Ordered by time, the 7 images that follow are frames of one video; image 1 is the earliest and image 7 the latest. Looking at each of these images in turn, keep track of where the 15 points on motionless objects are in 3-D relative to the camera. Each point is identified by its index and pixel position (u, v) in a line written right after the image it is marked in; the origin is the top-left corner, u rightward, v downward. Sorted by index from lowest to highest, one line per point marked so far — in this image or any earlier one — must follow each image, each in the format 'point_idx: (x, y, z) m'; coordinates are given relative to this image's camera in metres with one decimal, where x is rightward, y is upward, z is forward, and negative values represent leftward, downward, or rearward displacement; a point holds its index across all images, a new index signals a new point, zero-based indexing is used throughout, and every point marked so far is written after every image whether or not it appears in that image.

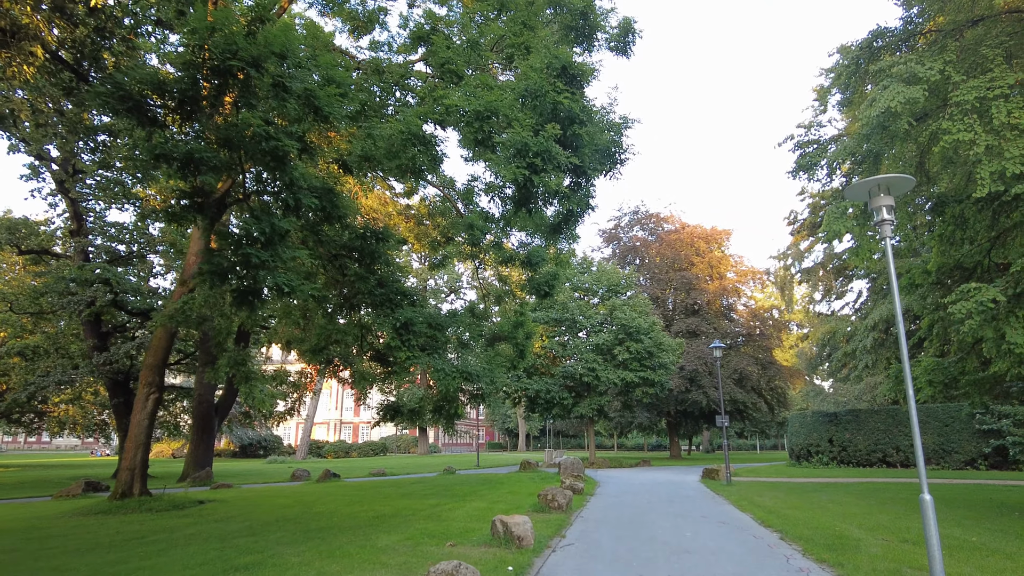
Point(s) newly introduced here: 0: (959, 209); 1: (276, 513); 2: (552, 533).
0: (+8.4, +1.5, +11.1) m
1: (-5.0, -4.8, +12.5) m
2: (+0.7, -4.0, +9.5) m
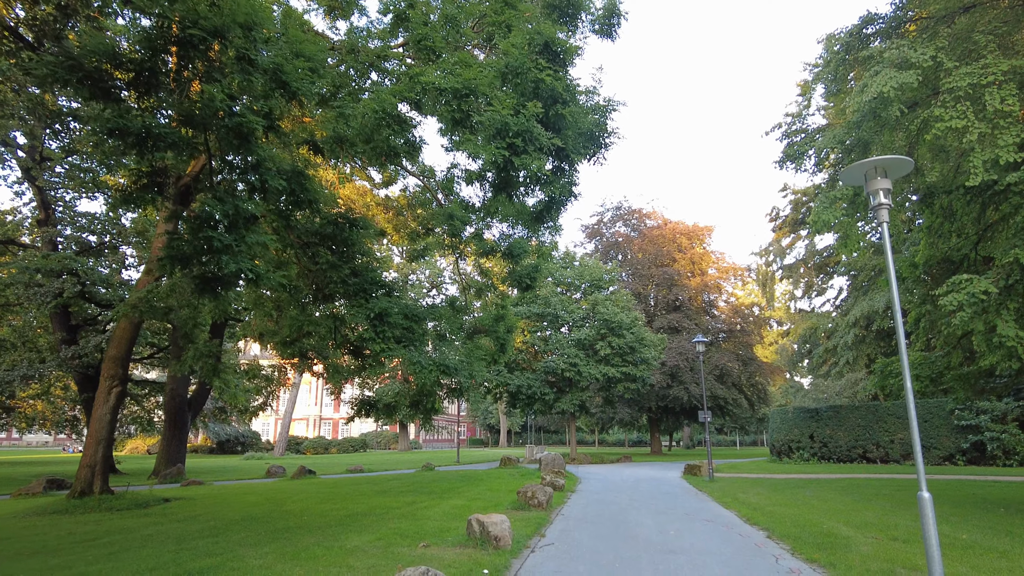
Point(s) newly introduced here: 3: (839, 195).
0: (+8.0, +1.6, +10.9) m
1: (-5.5, -4.5, +11.9) m
2: (+0.3, -3.8, +9.1) m
3: (+5.8, +1.7, +10.4) m
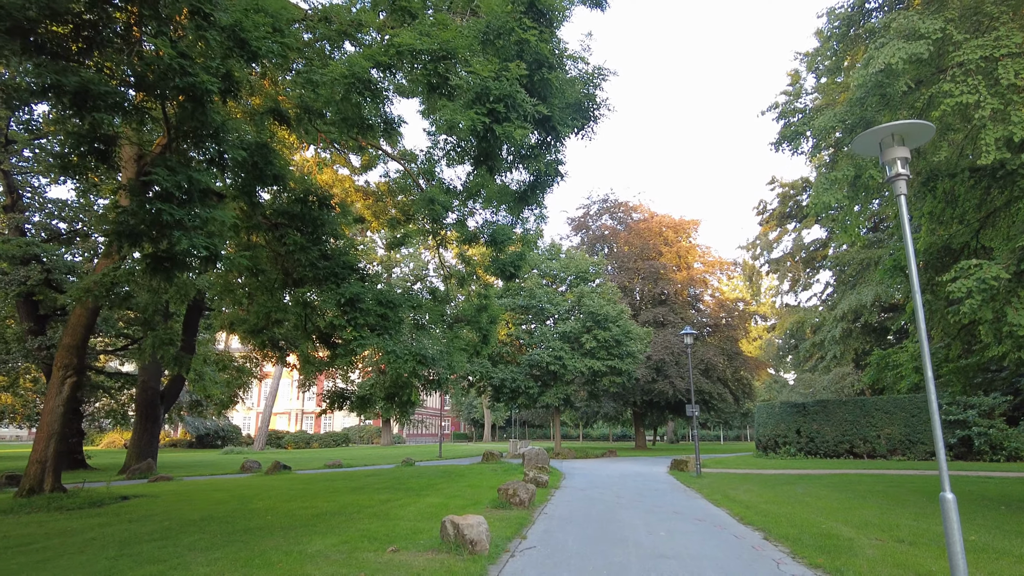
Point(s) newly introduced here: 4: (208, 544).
0: (+7.7, +1.8, +10.4) m
1: (-5.8, -4.2, +11.2) m
2: (0.0, -3.5, +8.5) m
3: (+5.5, +1.9, +9.8) m
4: (-4.0, -3.4, +7.8) m
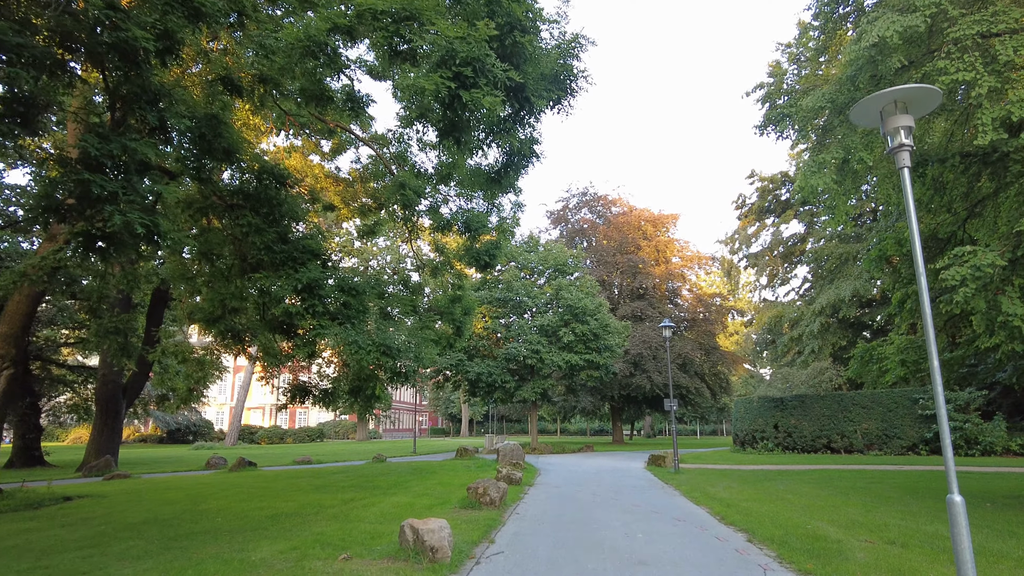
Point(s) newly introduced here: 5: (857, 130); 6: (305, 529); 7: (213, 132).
0: (+7.3, +2.0, +10.0) m
1: (-6.4, -3.9, +10.3) m
2: (-0.4, -3.3, +7.8) m
3: (+5.0, +2.1, +9.4) m
4: (-4.4, -3.2, +7.1) m
5: (+5.6, +2.6, +9.5) m
6: (-3.0, -3.4, +8.4) m
7: (-4.7, +2.4, +9.3) m
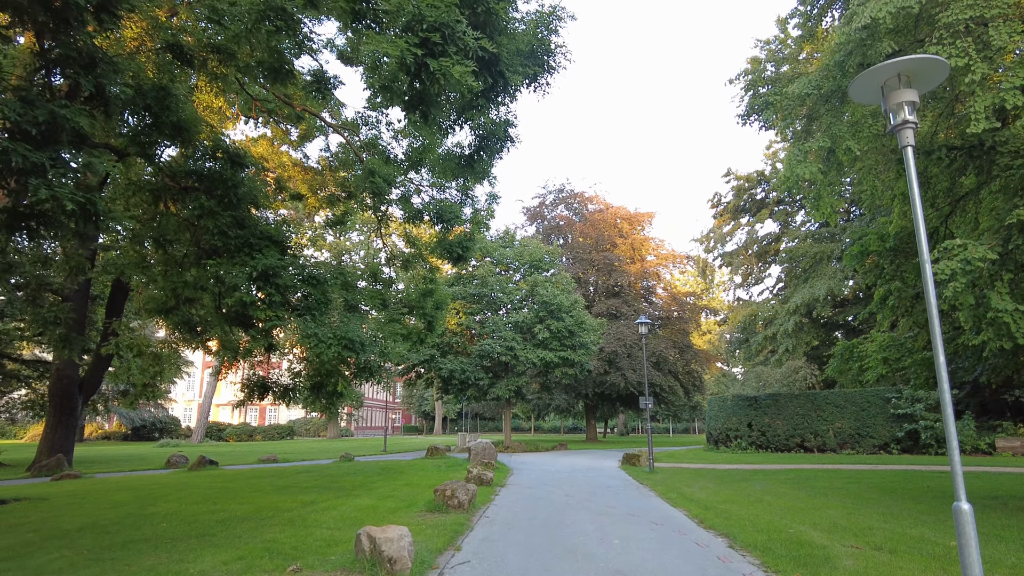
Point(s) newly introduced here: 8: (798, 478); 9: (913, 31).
0: (+6.8, +2.1, +9.7) m
1: (-6.9, -3.7, +9.6) m
2: (-0.8, -3.2, +7.3) m
3: (+4.6, +2.1, +9.0) m
4: (-4.8, -3.0, +6.3) m
5: (+5.2, +2.6, +9.2) m
6: (-3.4, -3.3, +7.8) m
7: (-5.1, +2.6, +8.5) m
8: (+6.9, -4.6, +14.3) m
9: (+5.9, +3.8, +8.7) m
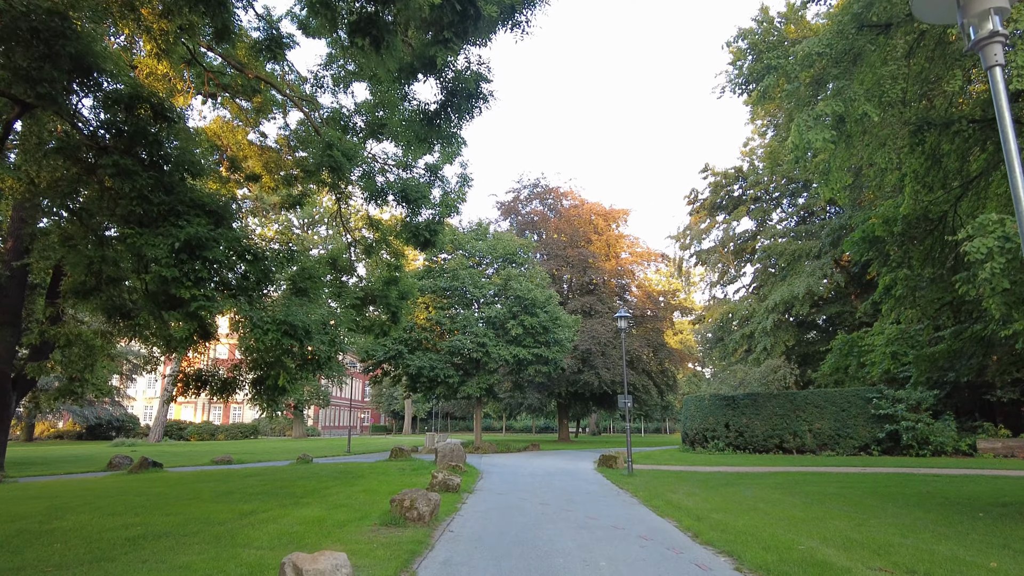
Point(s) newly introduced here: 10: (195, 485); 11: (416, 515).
0: (+6.4, +2.3, +8.8) m
1: (-7.3, -3.4, +8.0) m
2: (-1.2, -2.9, +6.0) m
3: (+4.3, +2.4, +8.0) m
4: (-5.1, -2.6, +4.9) m
5: (+4.8, +2.9, +8.2) m
6: (-3.7, -2.9, +6.4) m
7: (-5.4, +3.0, +7.1) m
8: (+6.3, -4.4, +13.4) m
9: (+5.6, +4.0, +7.7) m
10: (-7.4, -4.6, +13.7) m
11: (-1.3, -3.1, +8.0) m
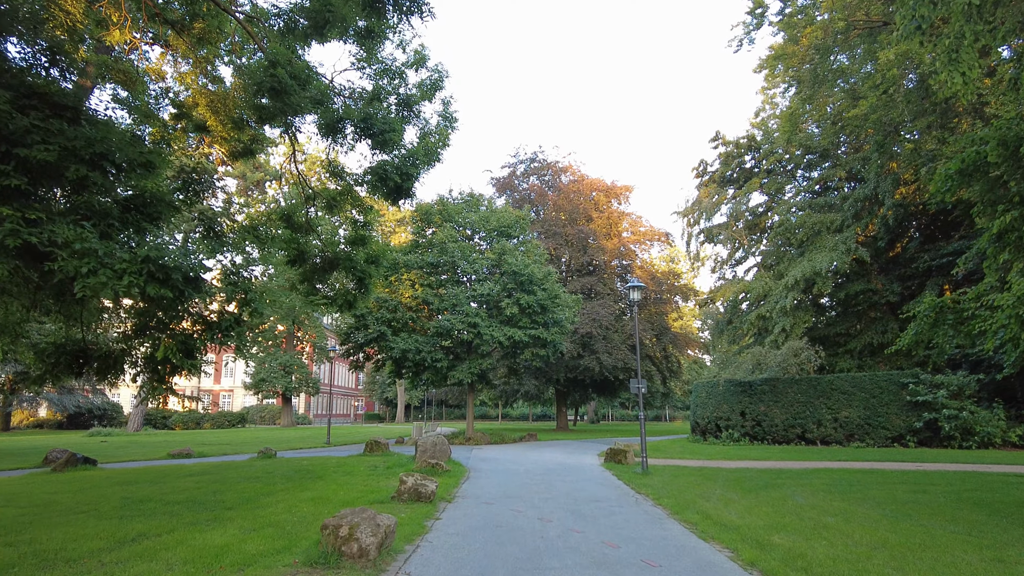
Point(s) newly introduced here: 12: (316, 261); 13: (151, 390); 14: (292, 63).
0: (+6.3, +3.0, +6.2) m
1: (-7.4, -2.7, +5.4) m
2: (-1.3, -2.2, +3.4) m
3: (+4.1, +3.1, +5.3) m
4: (-5.2, -2.0, +2.3) m
5: (+4.7, +3.6, +5.5) m
6: (-3.9, -2.3, +3.8) m
7: (-5.5, +3.7, +4.3) m
8: (+6.1, -3.6, +10.9) m
9: (+5.5, +4.7, +5.0) m
10: (-7.5, -3.8, +11.1) m
11: (-1.4, -2.4, +5.4) m
12: (-4.1, +0.7, +12.6) m
13: (-4.5, -1.2, +7.6) m
14: (-3.9, +4.0, +10.5) m
